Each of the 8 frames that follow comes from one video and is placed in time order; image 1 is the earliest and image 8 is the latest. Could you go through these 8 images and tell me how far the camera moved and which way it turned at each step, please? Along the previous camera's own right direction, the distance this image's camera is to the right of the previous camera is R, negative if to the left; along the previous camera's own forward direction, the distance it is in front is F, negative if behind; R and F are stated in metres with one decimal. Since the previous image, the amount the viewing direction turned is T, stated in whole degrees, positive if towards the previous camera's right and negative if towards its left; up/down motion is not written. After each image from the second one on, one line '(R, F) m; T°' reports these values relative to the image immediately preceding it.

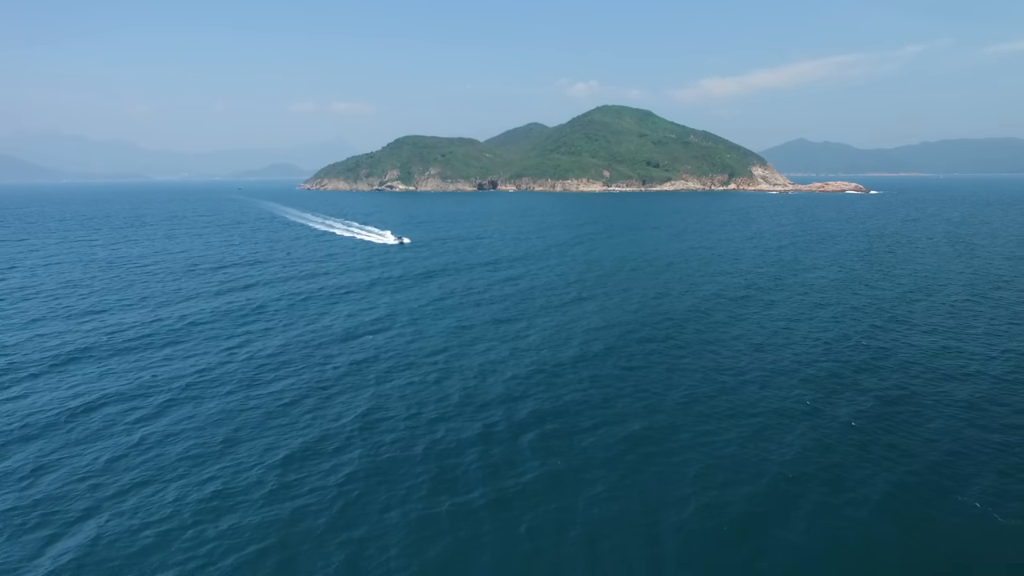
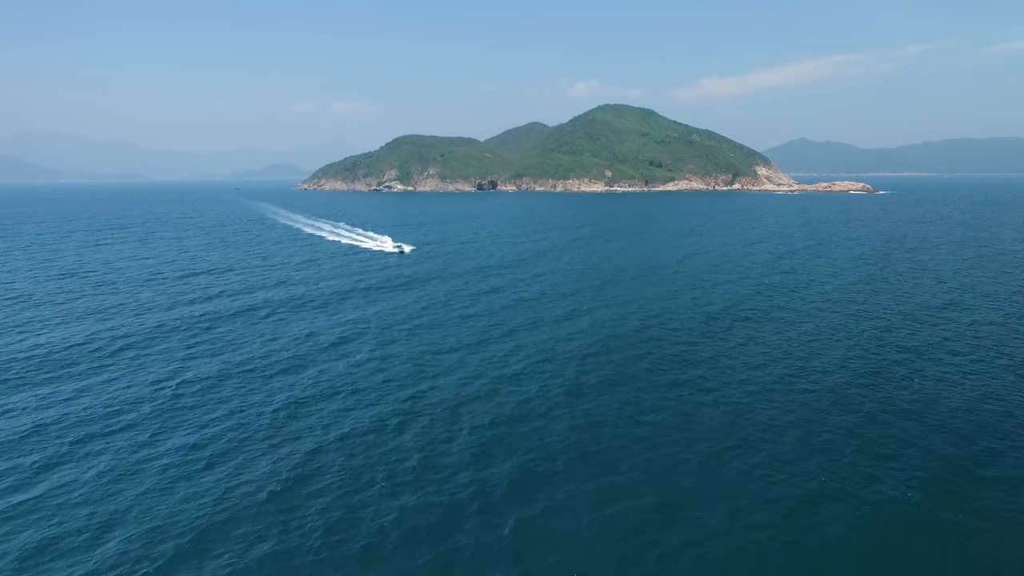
(+1.5, +10.9) m; 0°
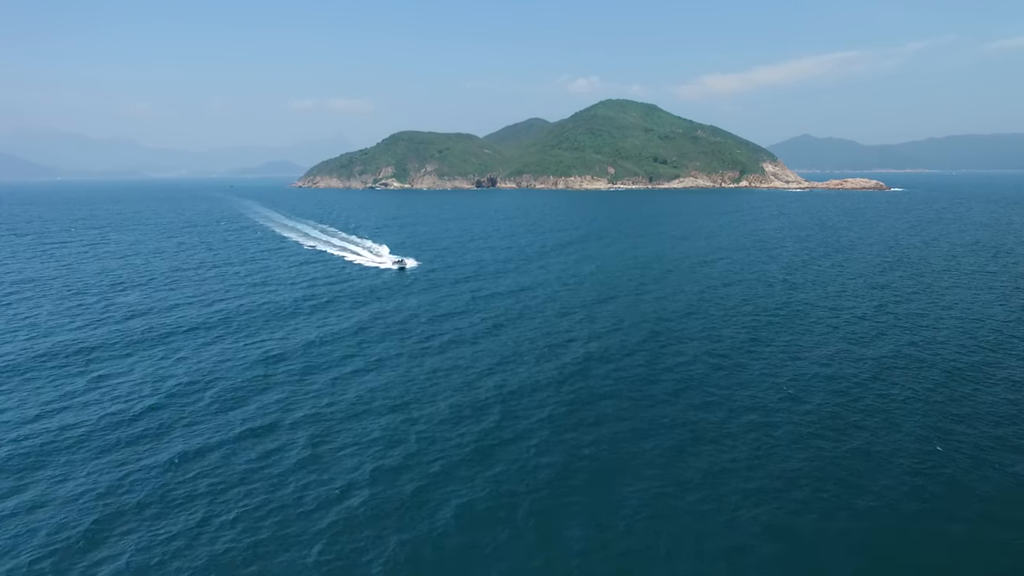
(+2.6, +18.8) m; 0°
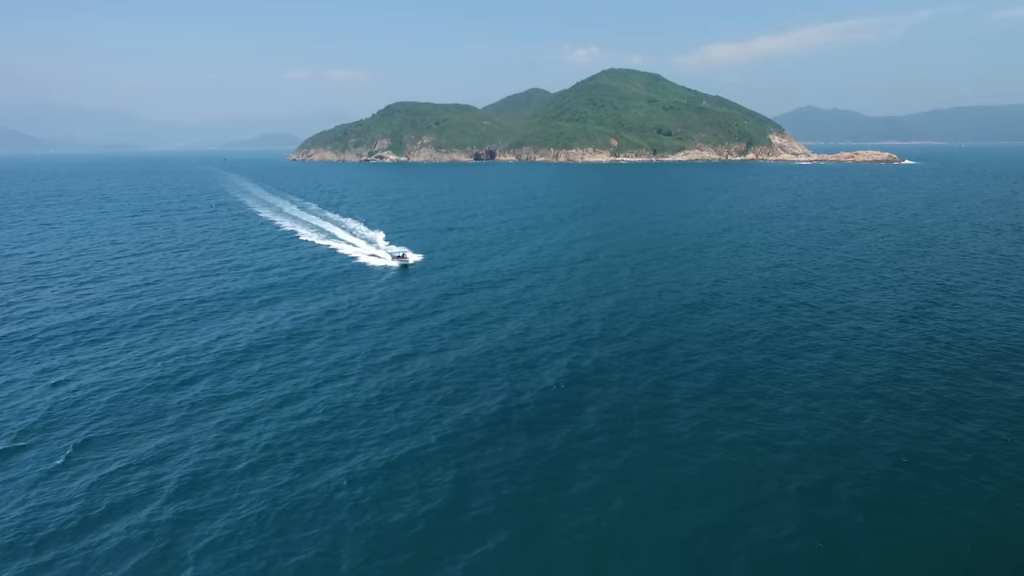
(+2.1, +14.3) m; 0°
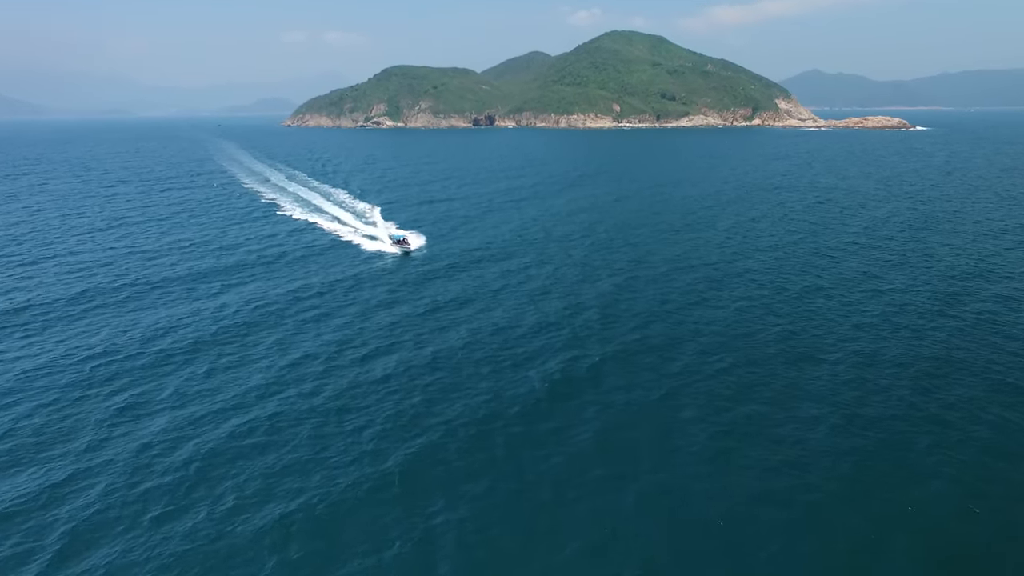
(+1.1, +8.2) m; 0°
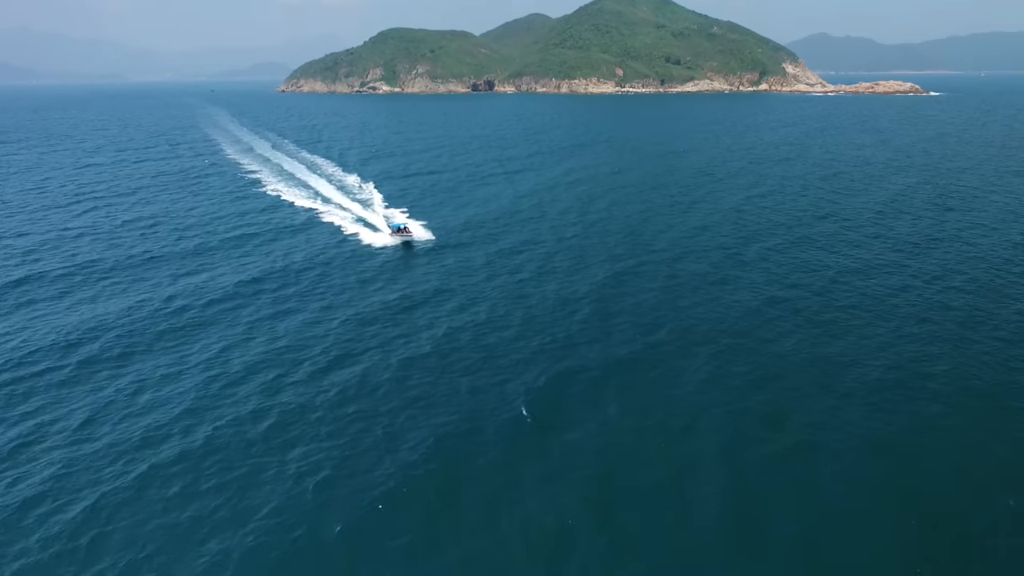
(+1.1, +8.3) m; 0°
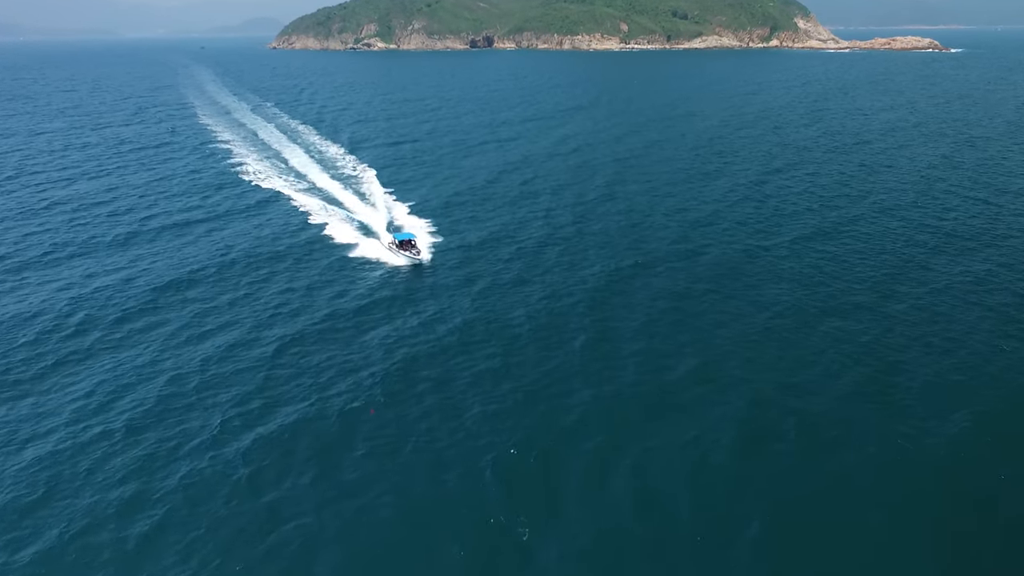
(+1.3, +11.7) m; 0°
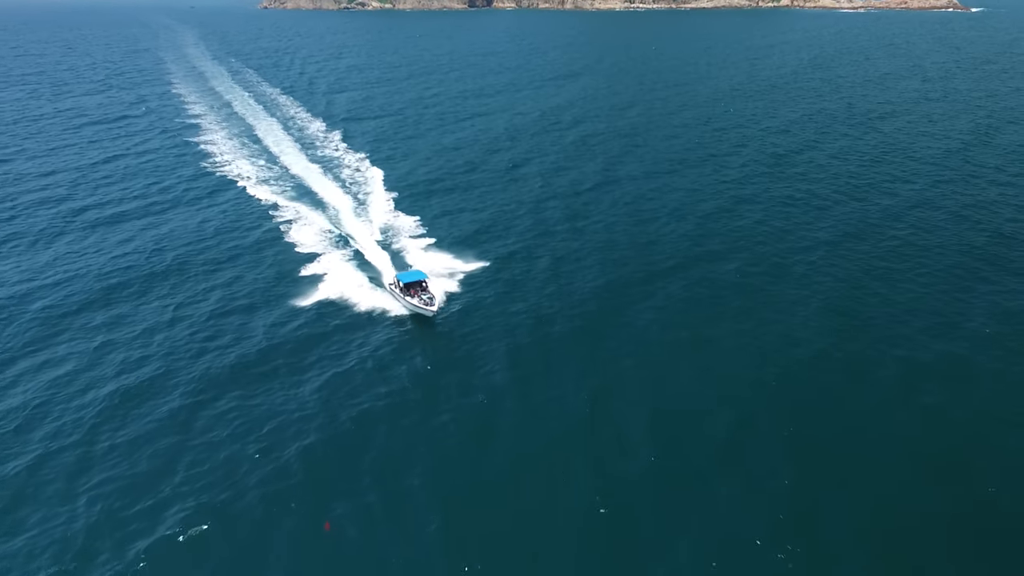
(+1.2, +9.9) m; 0°
